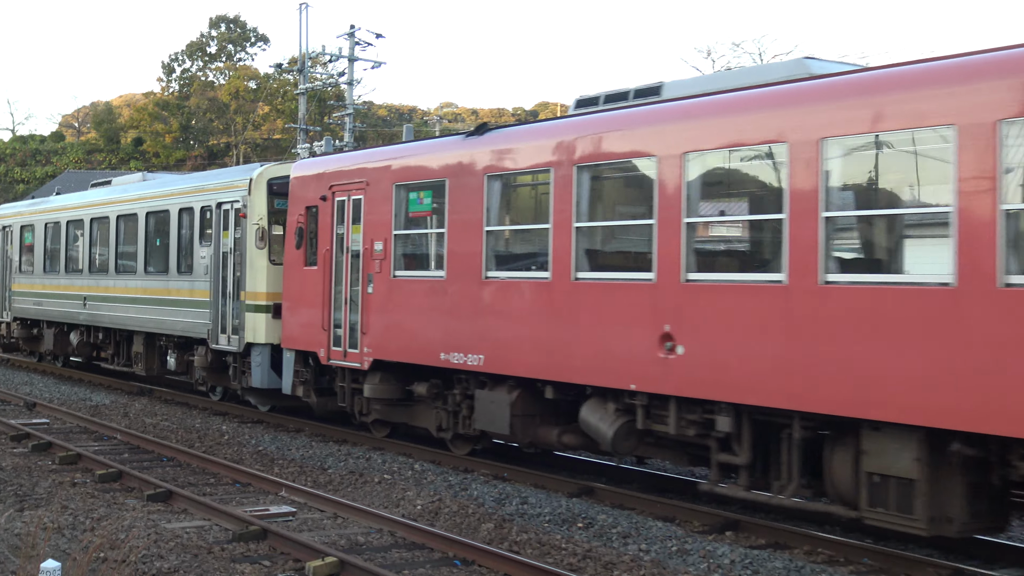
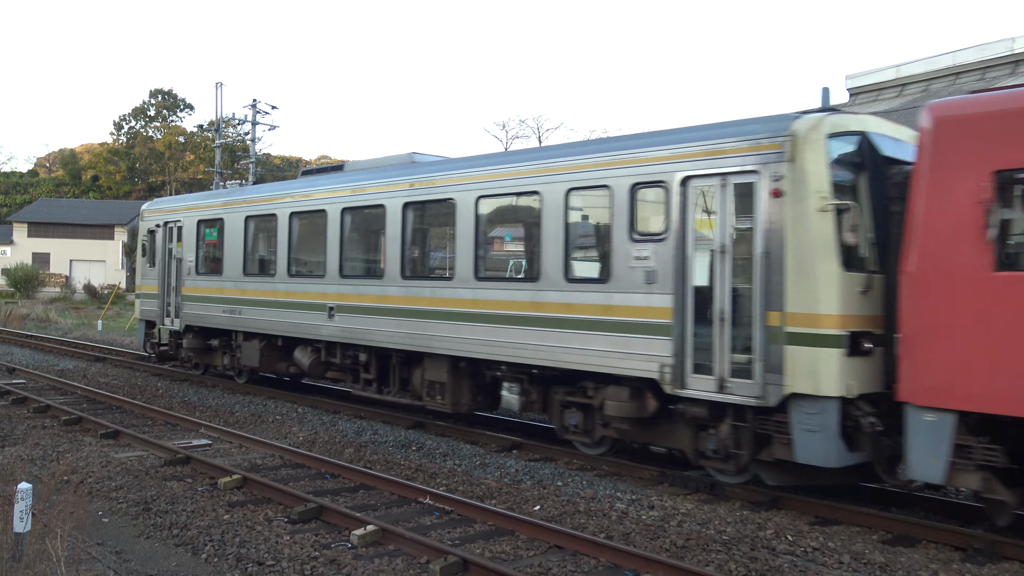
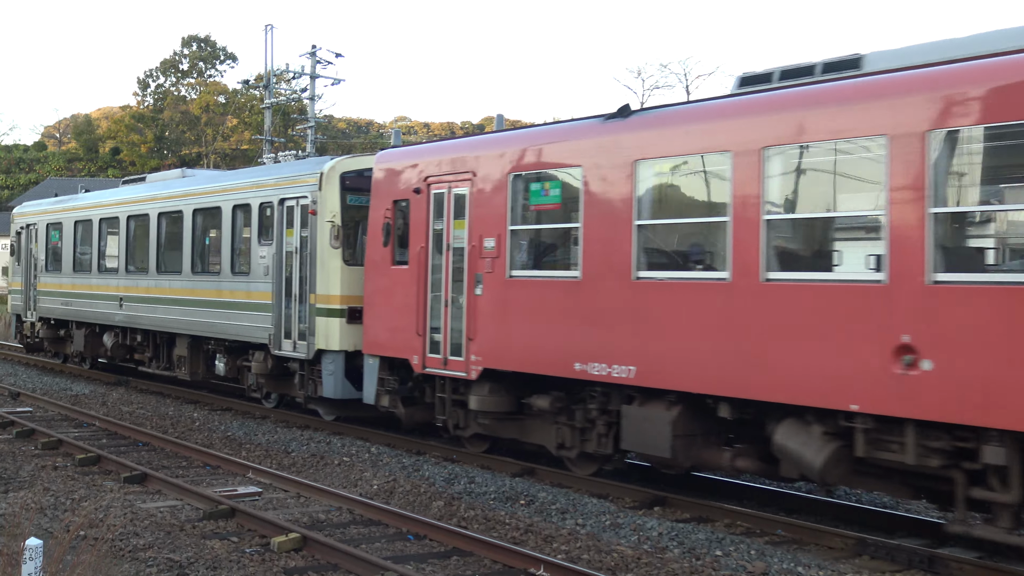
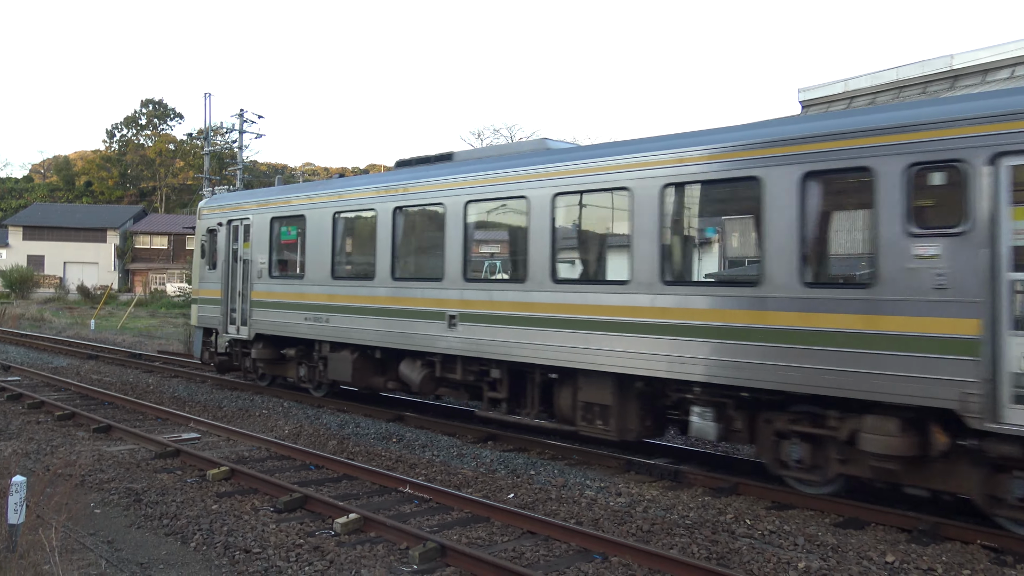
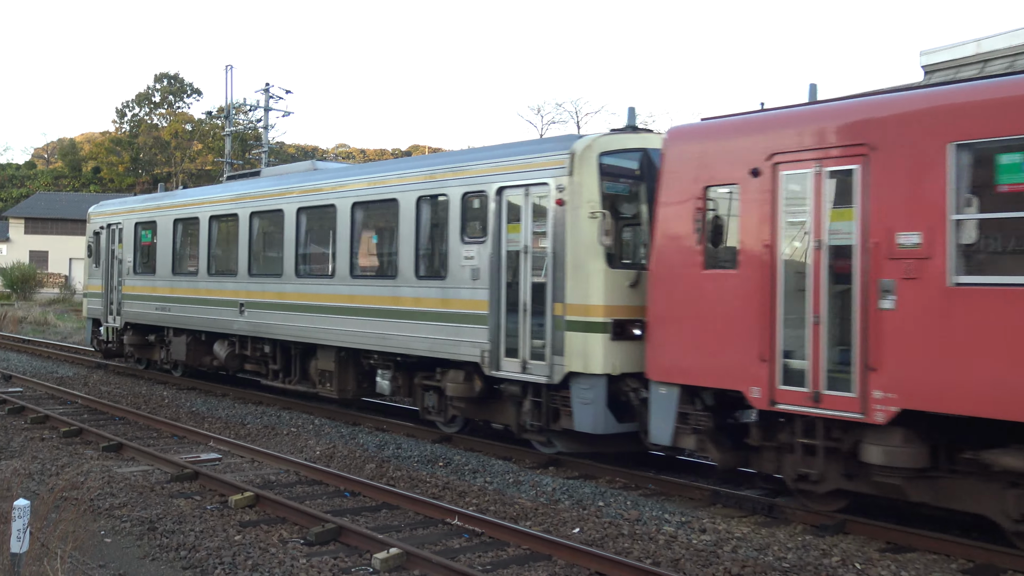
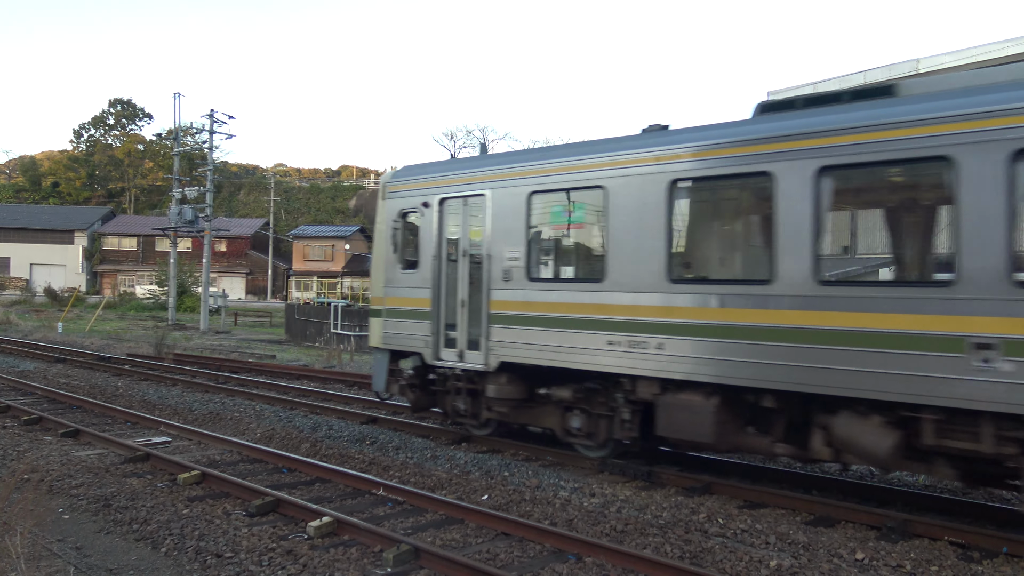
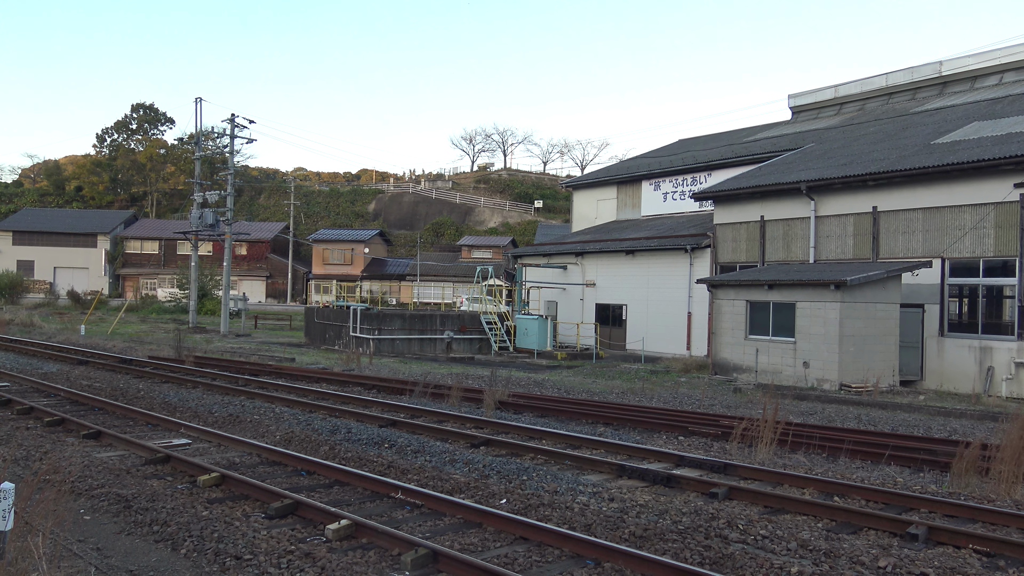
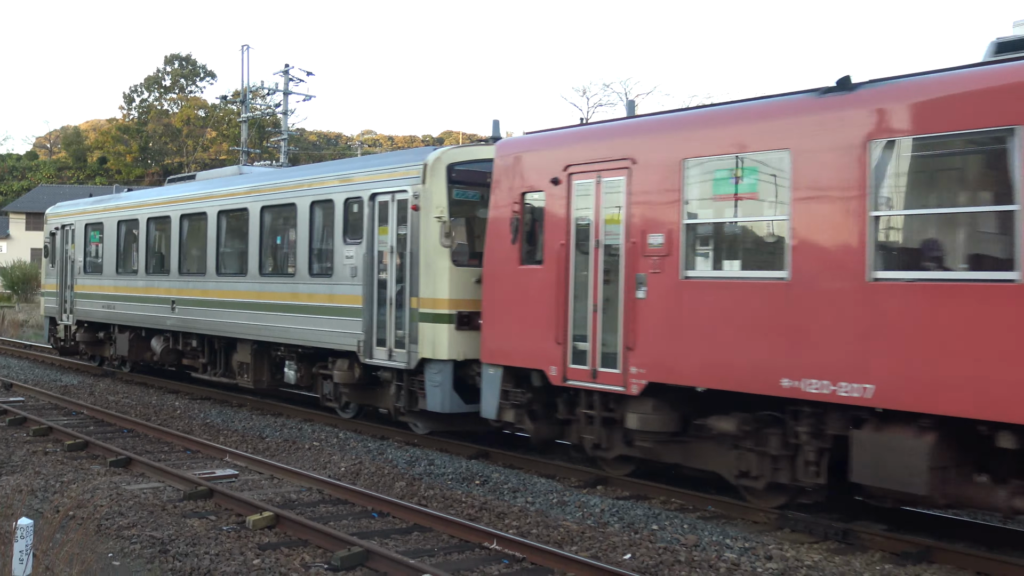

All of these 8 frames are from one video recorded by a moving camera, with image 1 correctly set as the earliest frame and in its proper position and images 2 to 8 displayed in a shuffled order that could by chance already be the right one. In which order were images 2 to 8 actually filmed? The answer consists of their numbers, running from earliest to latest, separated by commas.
3, 8, 5, 2, 4, 6, 7
